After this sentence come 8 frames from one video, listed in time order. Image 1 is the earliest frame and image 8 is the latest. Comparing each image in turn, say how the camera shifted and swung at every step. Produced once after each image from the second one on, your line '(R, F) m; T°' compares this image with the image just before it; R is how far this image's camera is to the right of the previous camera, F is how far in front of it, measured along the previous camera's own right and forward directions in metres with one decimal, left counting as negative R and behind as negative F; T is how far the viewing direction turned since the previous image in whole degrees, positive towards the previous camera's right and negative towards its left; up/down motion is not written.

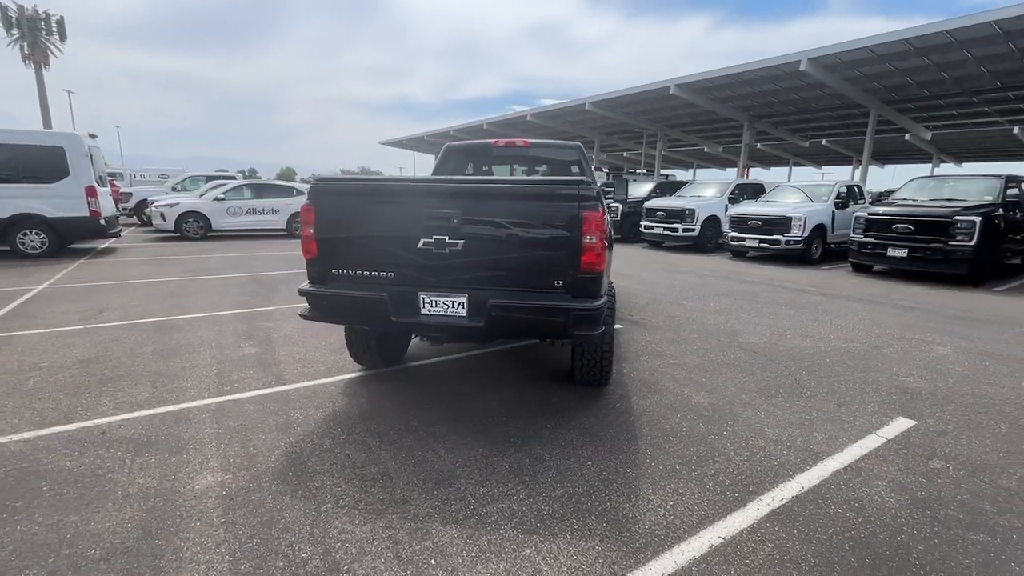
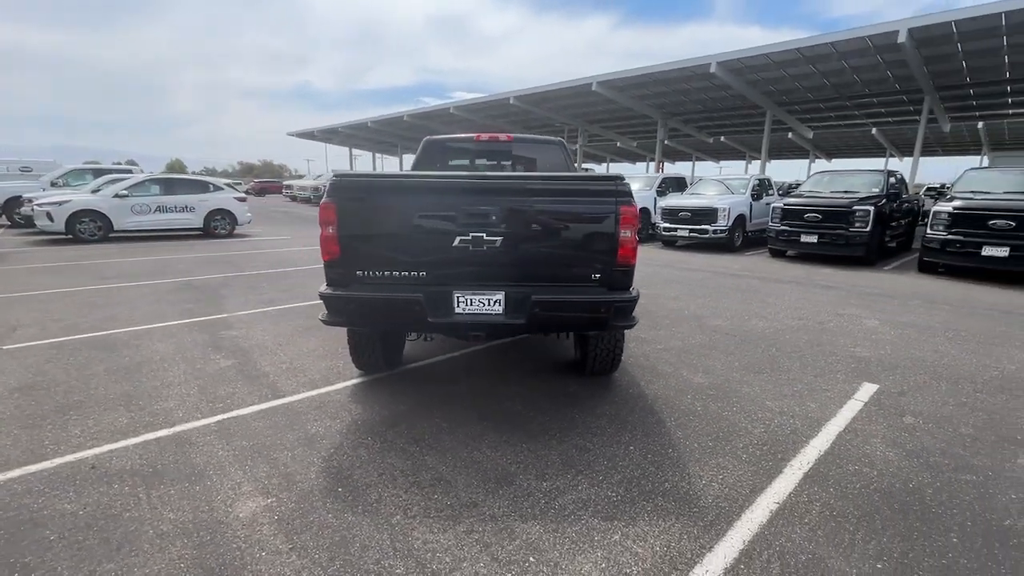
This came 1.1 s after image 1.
(-0.8, +0.1) m; +10°
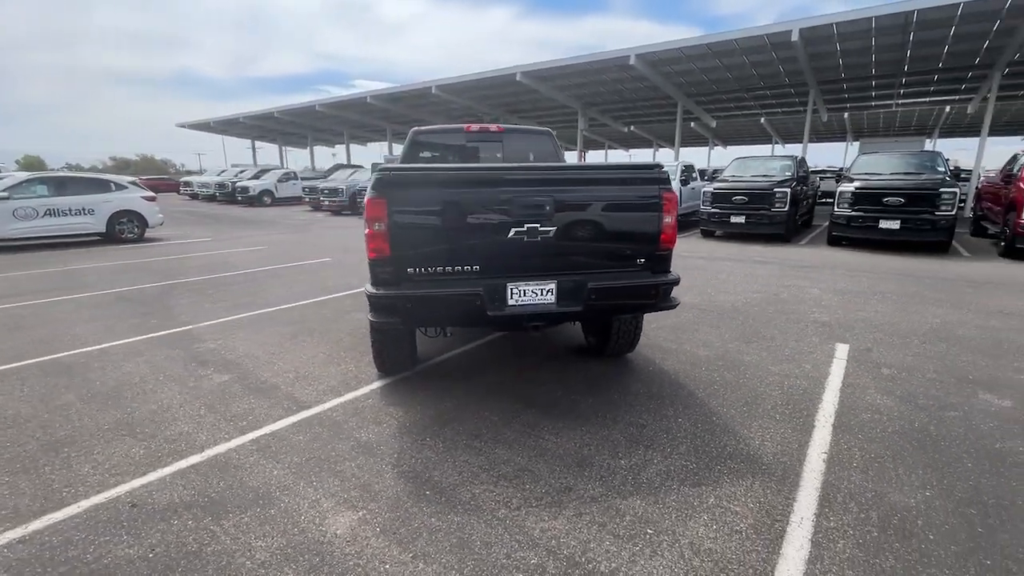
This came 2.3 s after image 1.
(-0.9, 0.0) m; +10°
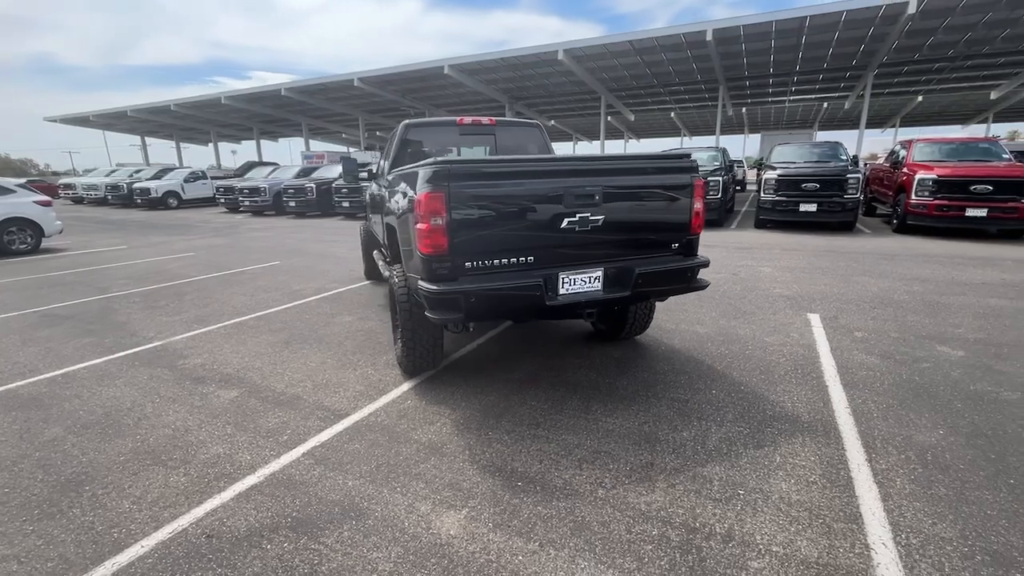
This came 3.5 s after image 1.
(-0.8, 0.0) m; +9°
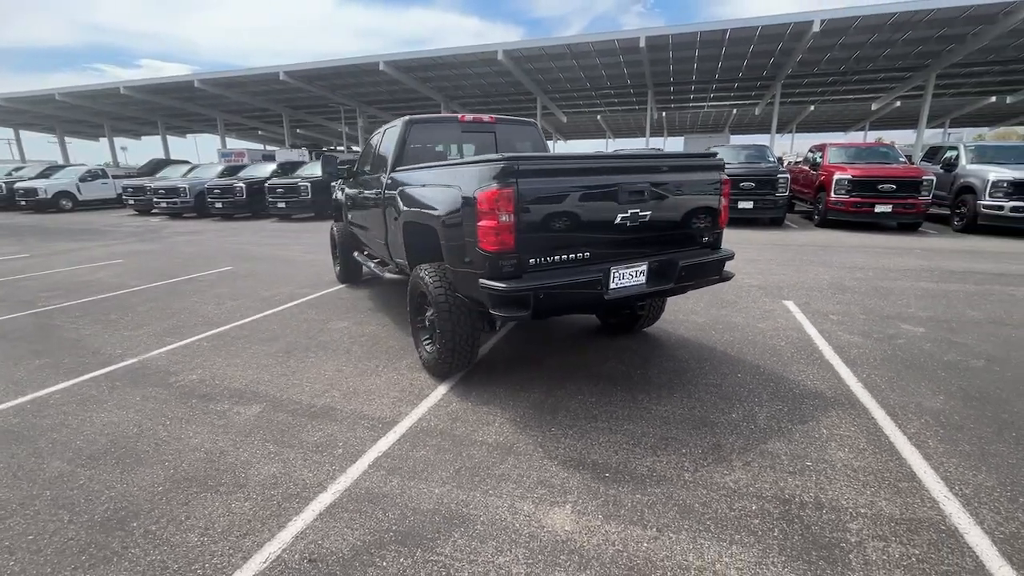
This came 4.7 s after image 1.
(-0.8, +0.1) m; +9°
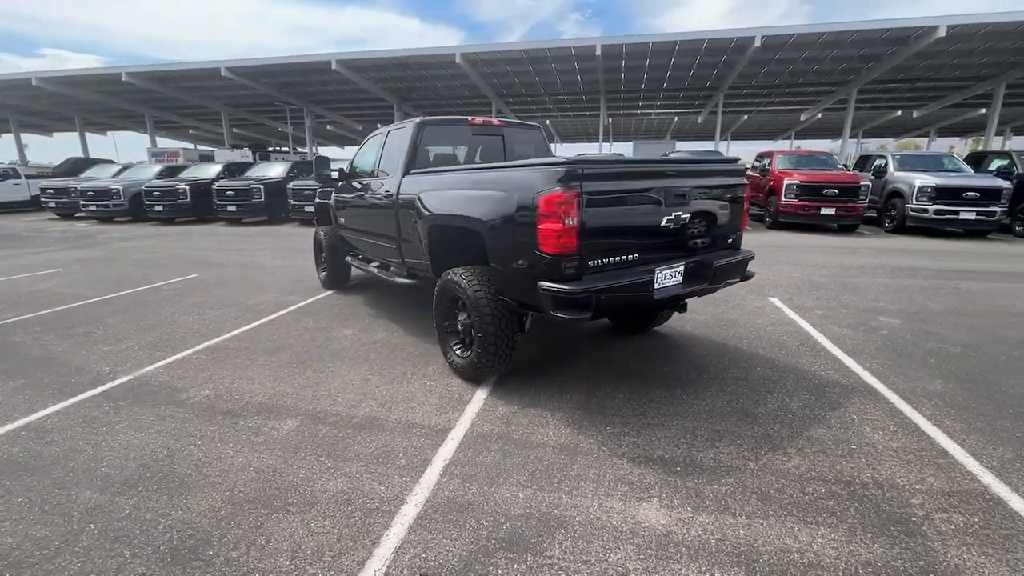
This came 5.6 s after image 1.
(-0.7, 0.0) m; +6°
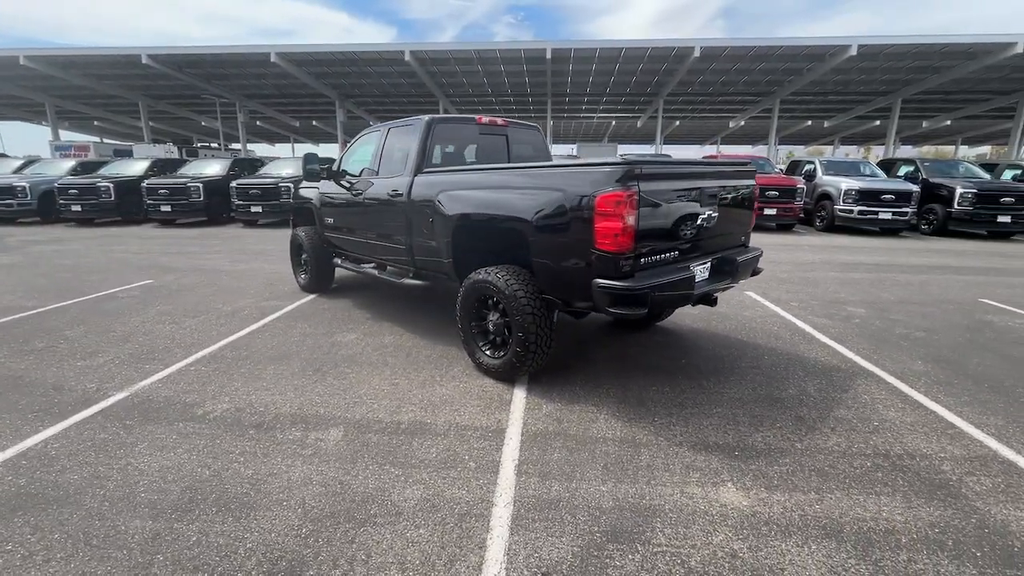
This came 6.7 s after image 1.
(-0.7, 0.0) m; +7°
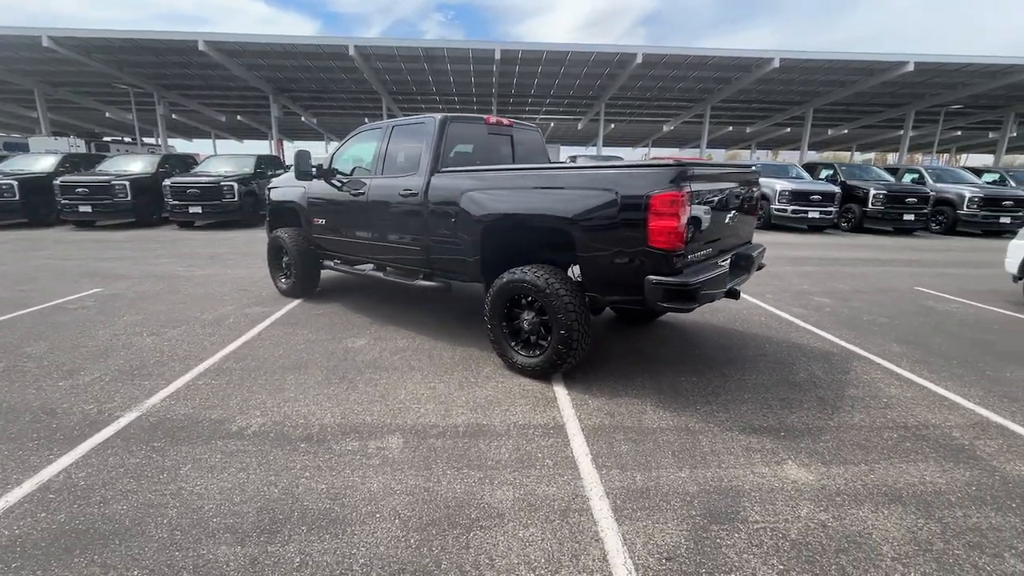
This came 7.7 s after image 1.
(-0.8, 0.0) m; +8°
